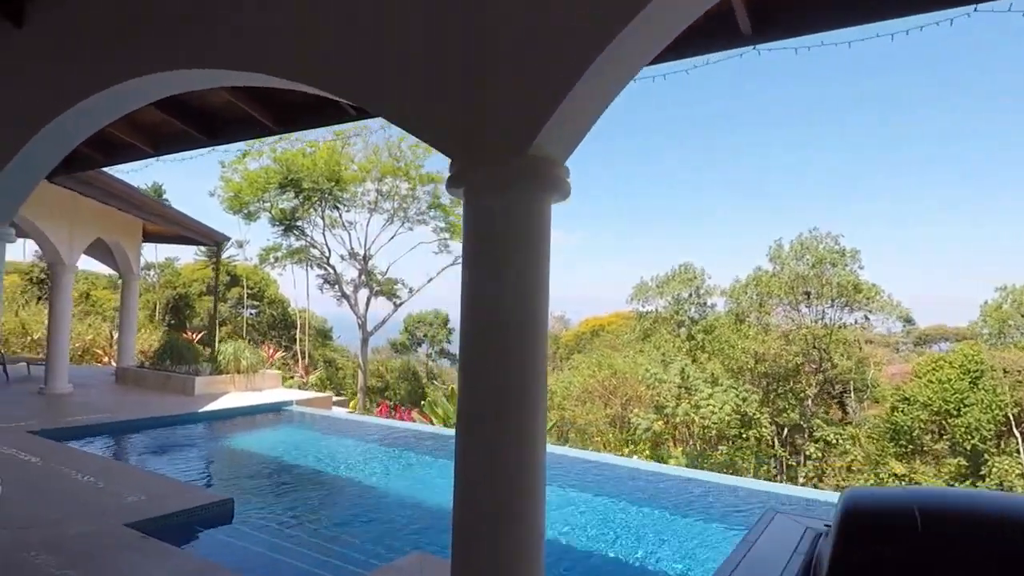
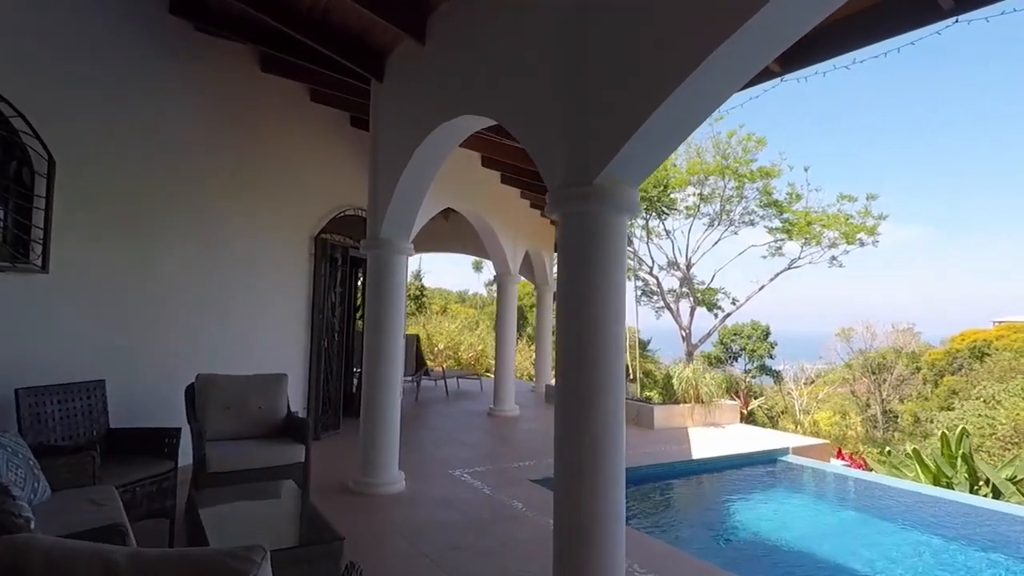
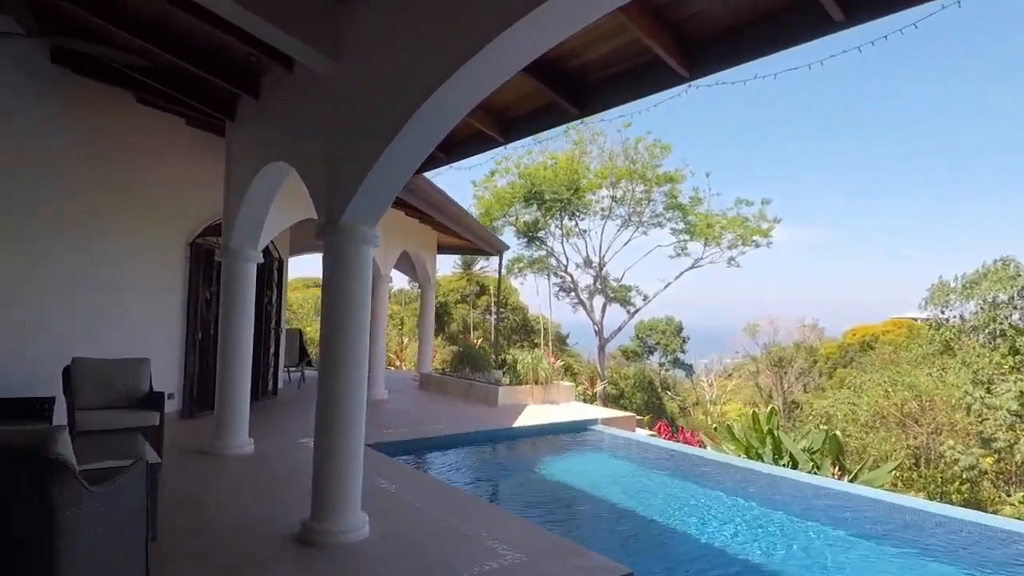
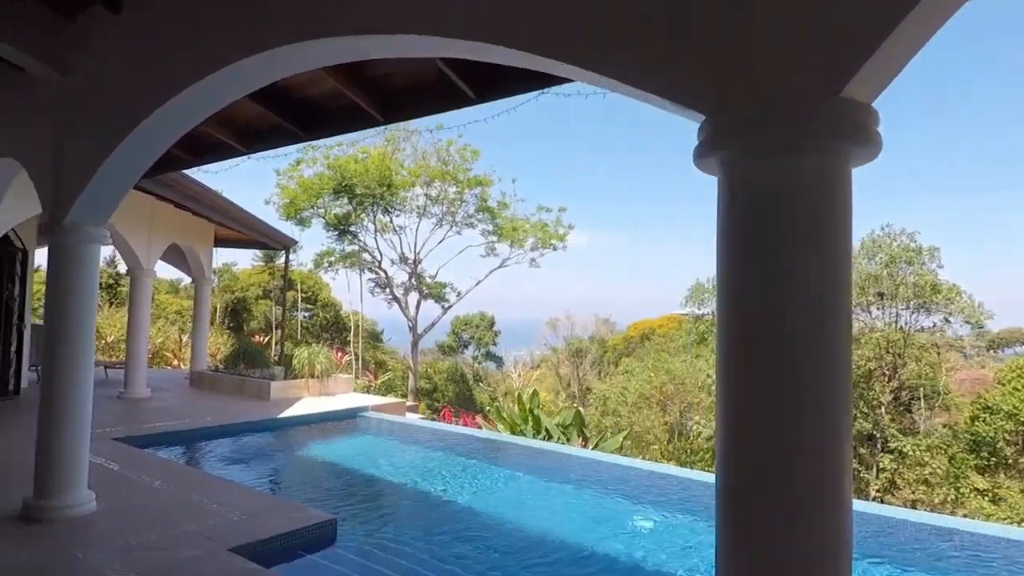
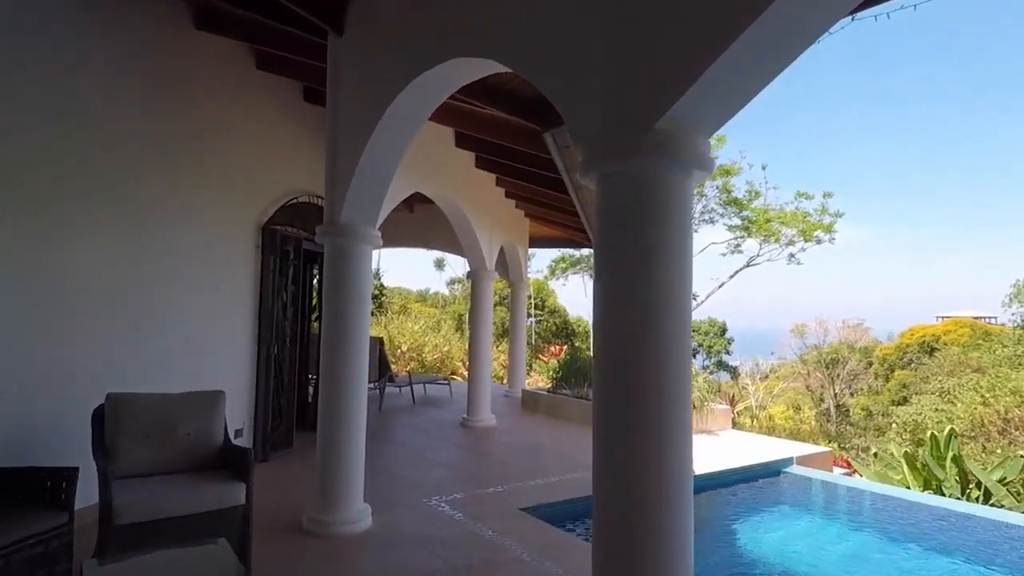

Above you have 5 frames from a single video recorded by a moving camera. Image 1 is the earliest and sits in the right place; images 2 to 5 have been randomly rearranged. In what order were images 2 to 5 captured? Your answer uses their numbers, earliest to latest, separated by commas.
4, 3, 2, 5
